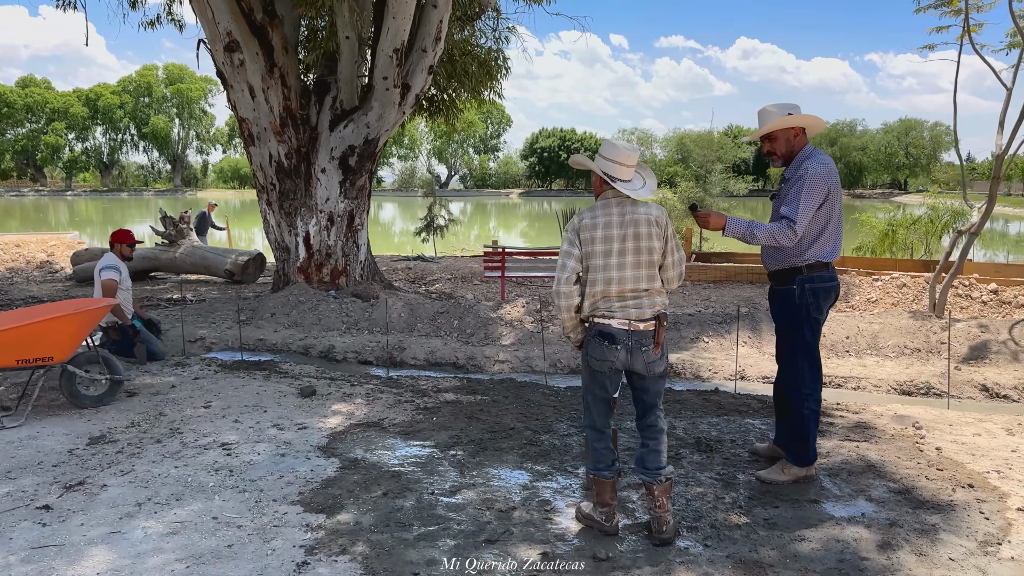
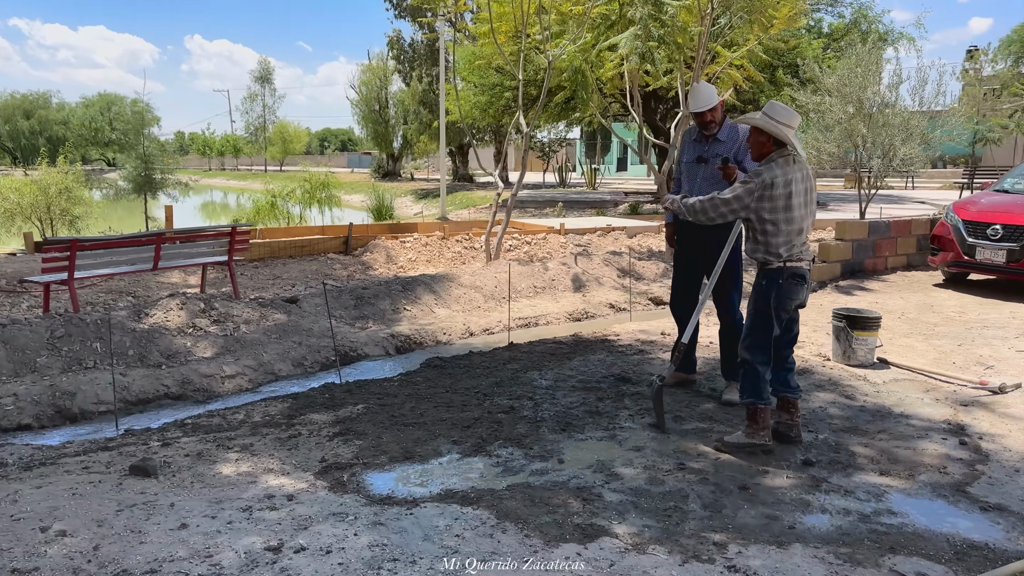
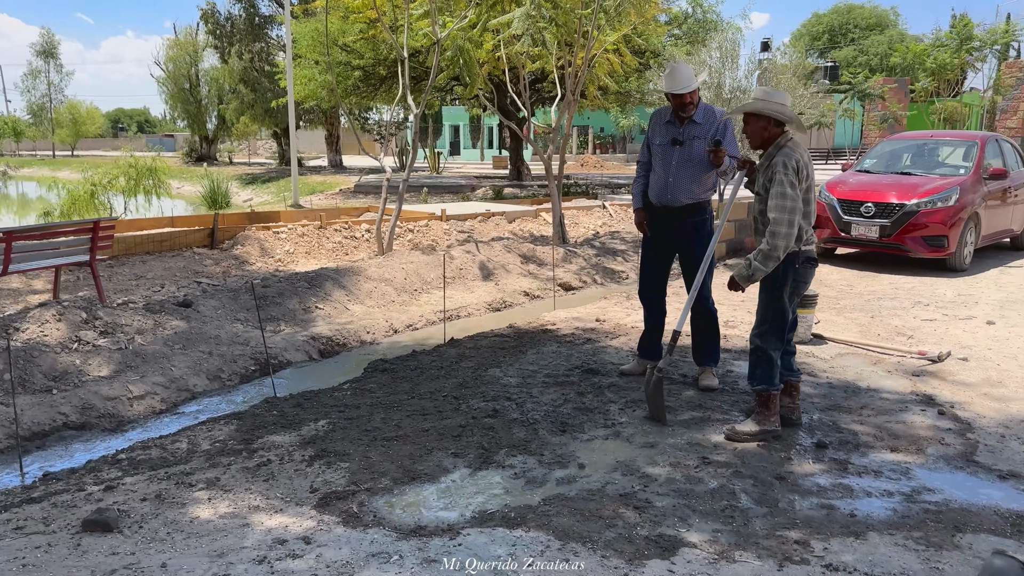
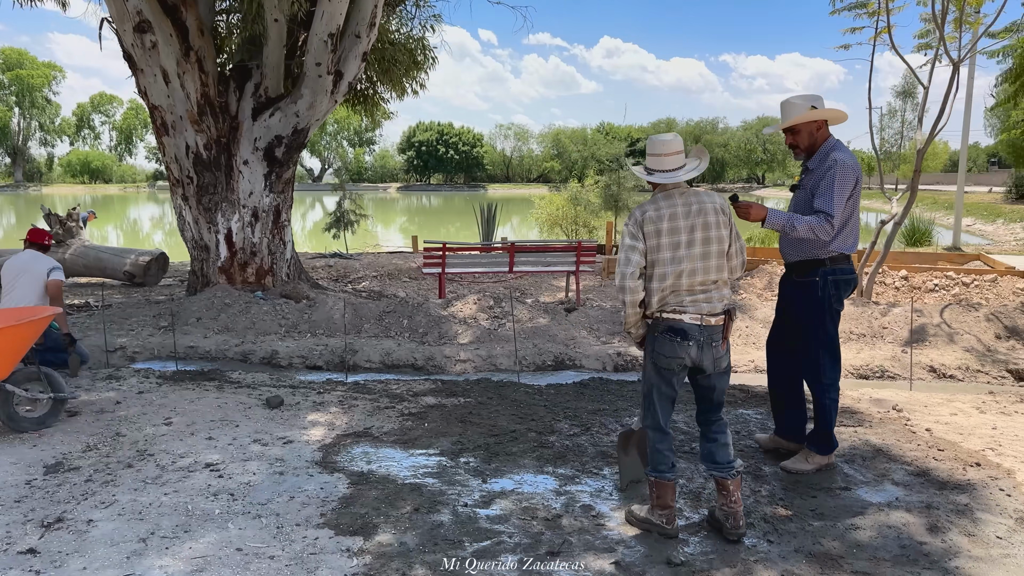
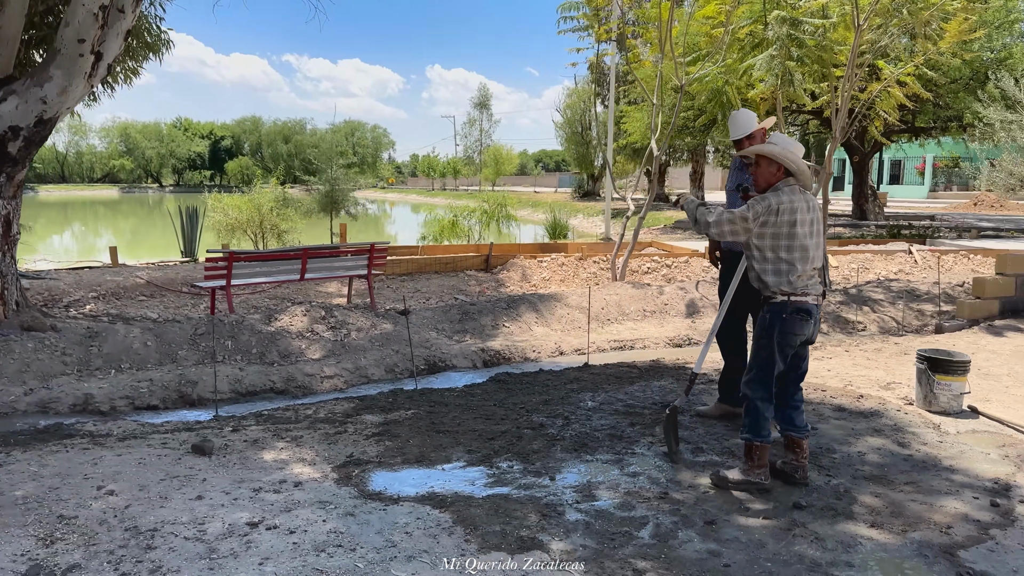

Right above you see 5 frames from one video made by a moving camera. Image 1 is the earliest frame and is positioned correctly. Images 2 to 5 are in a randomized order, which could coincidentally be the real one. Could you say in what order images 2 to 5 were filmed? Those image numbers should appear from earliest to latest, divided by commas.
4, 5, 2, 3
